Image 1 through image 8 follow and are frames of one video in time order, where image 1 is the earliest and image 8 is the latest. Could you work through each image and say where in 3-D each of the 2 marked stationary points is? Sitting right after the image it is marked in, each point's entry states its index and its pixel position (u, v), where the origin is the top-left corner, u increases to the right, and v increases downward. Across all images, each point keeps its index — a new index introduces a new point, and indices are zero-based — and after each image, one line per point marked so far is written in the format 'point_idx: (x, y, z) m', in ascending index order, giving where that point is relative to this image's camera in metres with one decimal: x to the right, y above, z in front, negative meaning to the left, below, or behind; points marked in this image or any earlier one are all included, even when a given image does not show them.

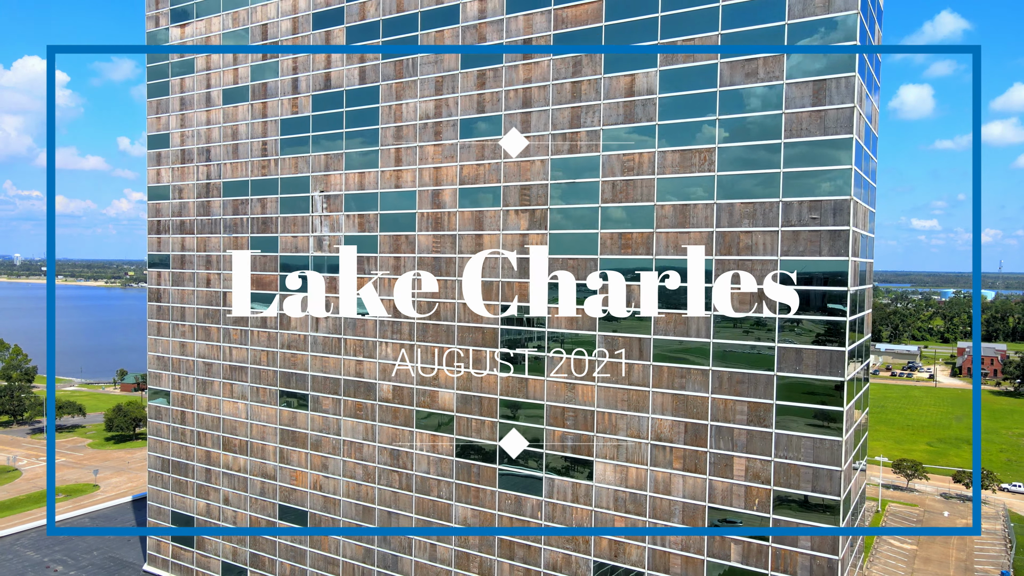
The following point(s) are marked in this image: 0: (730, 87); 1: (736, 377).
0: (+7.6, +7.0, +19.9) m
1: (+7.7, -3.0, +19.9) m
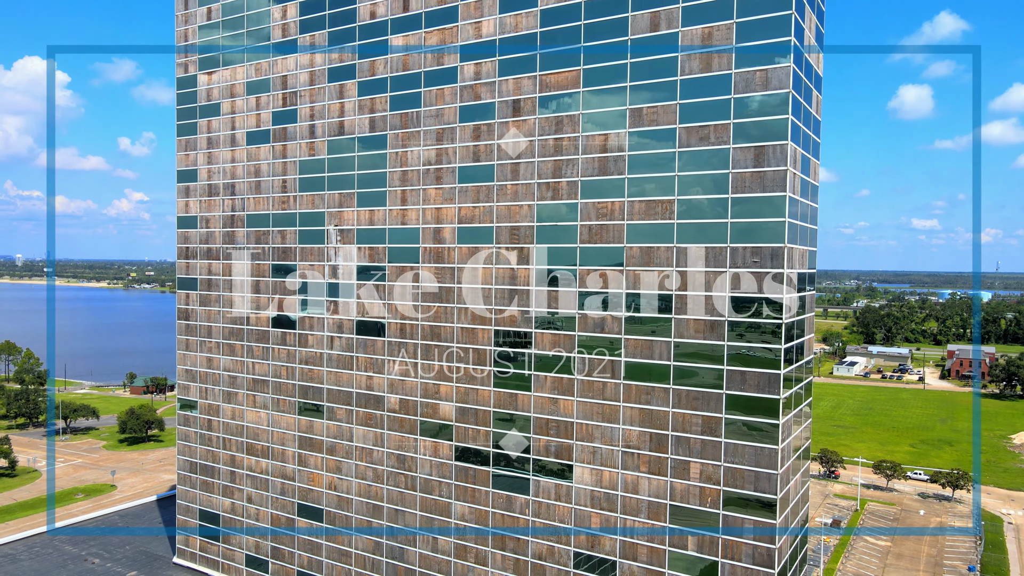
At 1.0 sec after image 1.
0: (+7.2, +5.7, +23.4) m
1: (+7.3, -4.3, +23.5) m
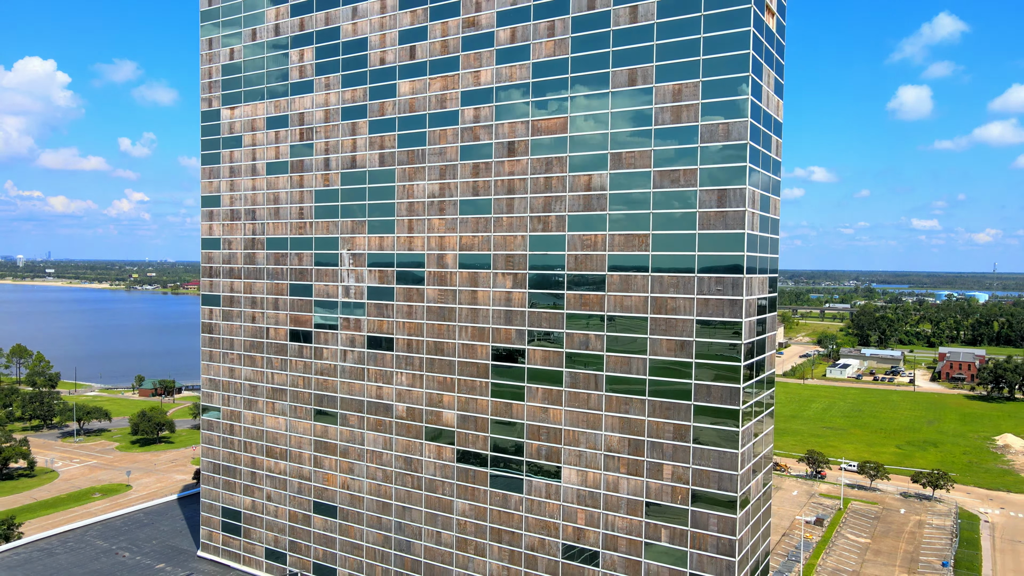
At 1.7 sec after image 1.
0: (+6.9, +4.6, +26.7) m
1: (+7.1, -5.4, +26.7) m
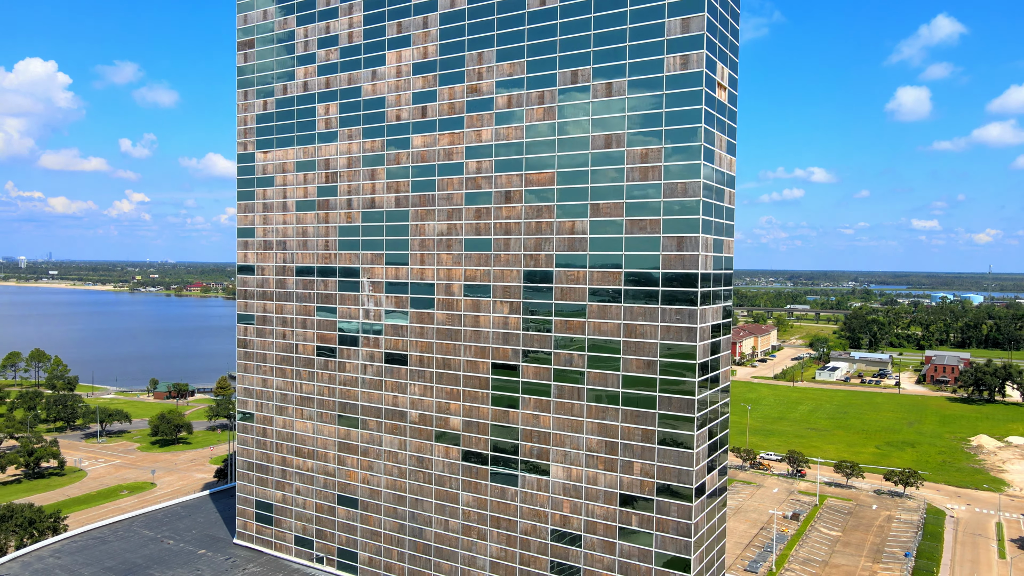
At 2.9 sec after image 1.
0: (+6.7, +3.0, +32.3) m
1: (+6.9, -7.0, +32.3) m
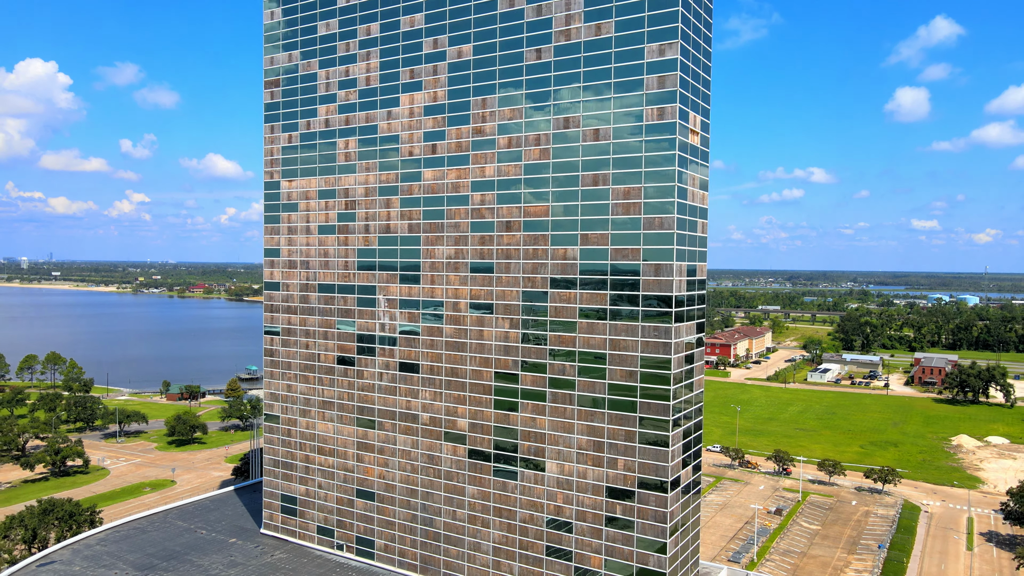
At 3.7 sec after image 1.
0: (+6.7, +1.8, +37.2) m
1: (+6.9, -8.3, +37.2) m
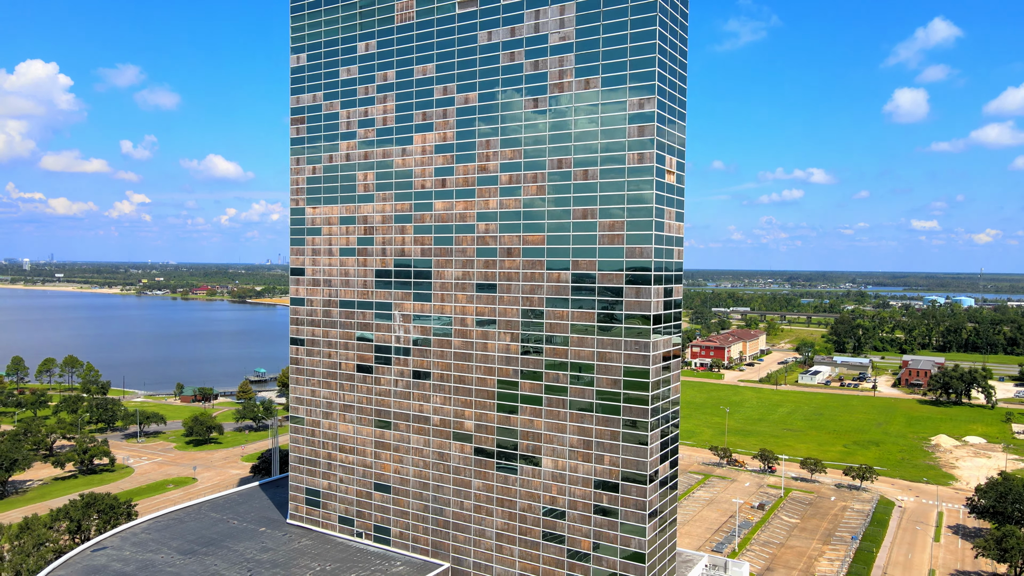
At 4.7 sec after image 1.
0: (+6.8, +0.3, +43.0) m
1: (+6.9, -9.7, +43.0) m
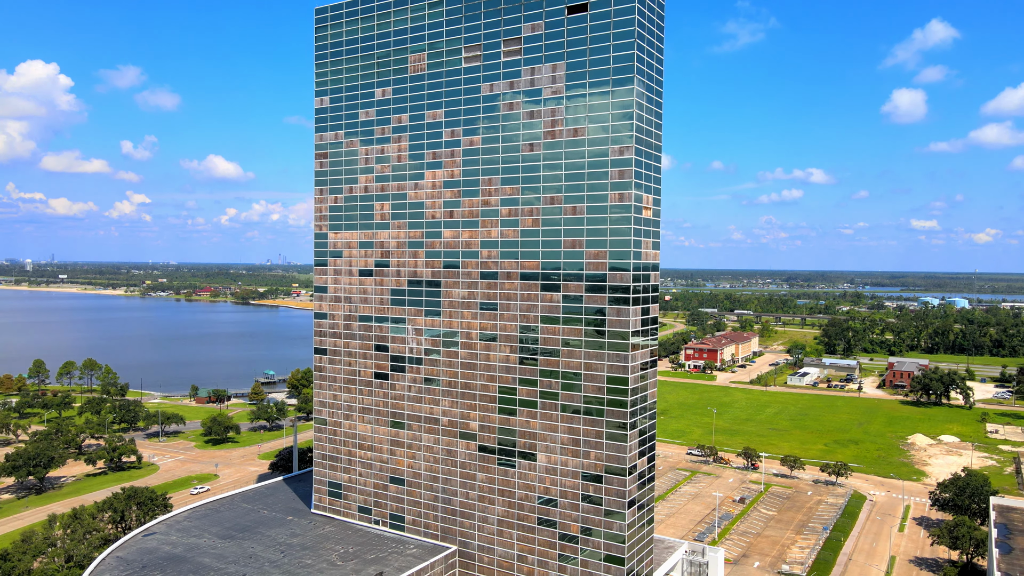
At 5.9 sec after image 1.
0: (+6.7, -1.4, +50.0) m
1: (+6.8, -11.5, +50.0) m
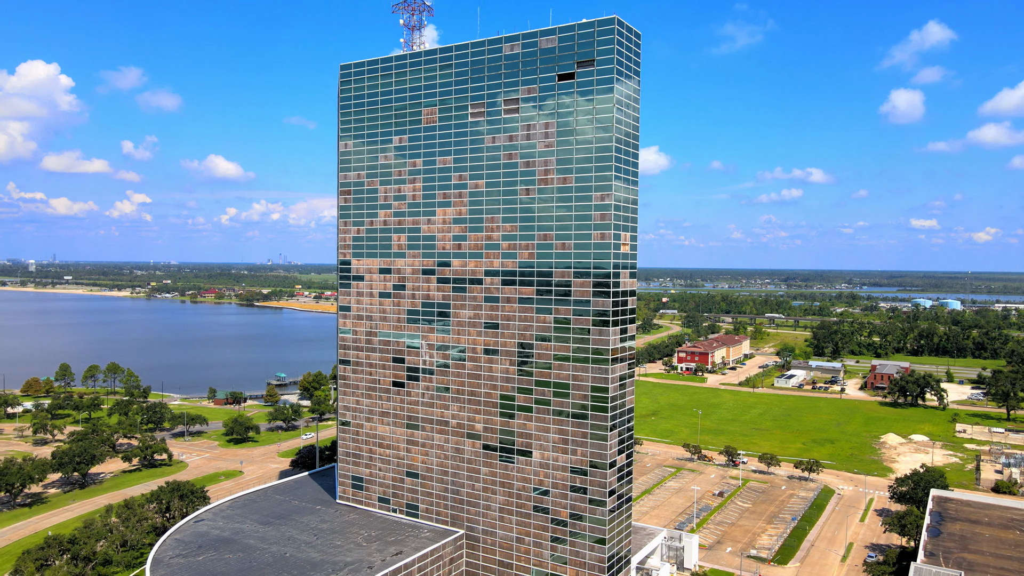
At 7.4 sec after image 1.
0: (+6.6, -3.9, +59.3) m
1: (+6.7, -13.9, +59.4) m
